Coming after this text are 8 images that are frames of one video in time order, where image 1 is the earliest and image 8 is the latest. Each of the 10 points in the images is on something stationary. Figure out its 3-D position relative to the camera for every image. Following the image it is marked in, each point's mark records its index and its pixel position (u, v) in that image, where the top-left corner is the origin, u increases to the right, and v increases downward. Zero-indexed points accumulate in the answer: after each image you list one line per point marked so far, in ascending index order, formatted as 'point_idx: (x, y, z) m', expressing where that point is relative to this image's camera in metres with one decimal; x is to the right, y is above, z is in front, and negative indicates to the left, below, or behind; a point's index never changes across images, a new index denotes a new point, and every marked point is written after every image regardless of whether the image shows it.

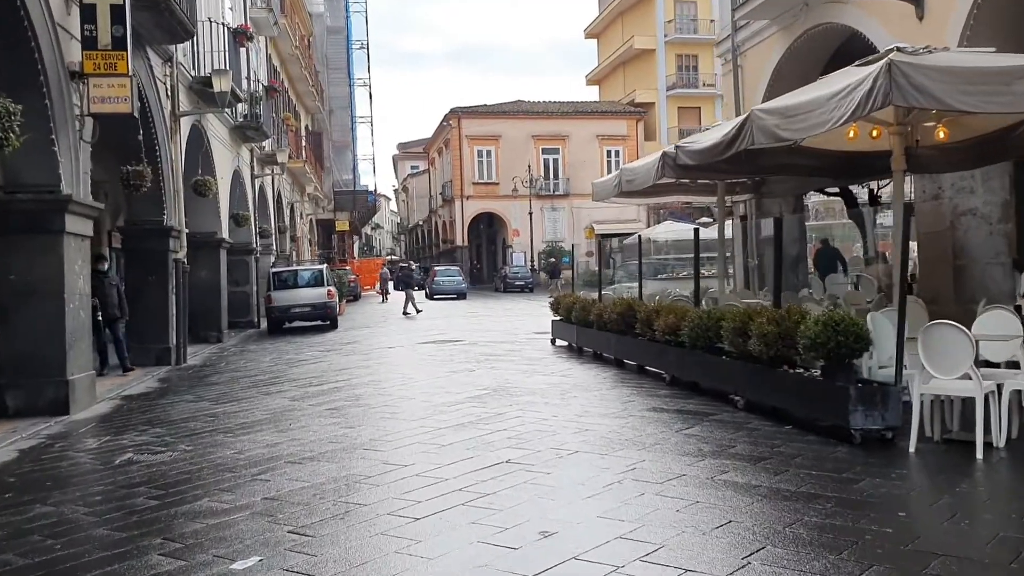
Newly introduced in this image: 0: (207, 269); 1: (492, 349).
0: (-5.8, +0.4, +17.8) m
1: (-0.3, -0.9, +13.4) m
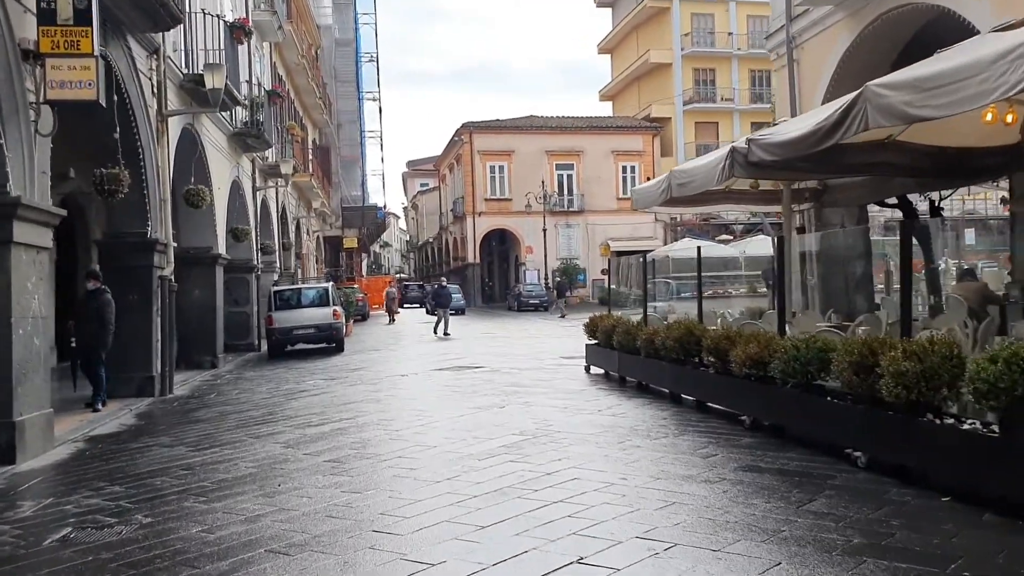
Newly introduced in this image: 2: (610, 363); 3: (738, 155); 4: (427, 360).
0: (-5.4, 0.0, +16.2) m
1: (+0.1, -1.1, +11.7) m
2: (+1.2, -0.9, +10.9) m
3: (+2.0, +1.2, +8.2) m
4: (-1.3, -1.1, +14.6) m
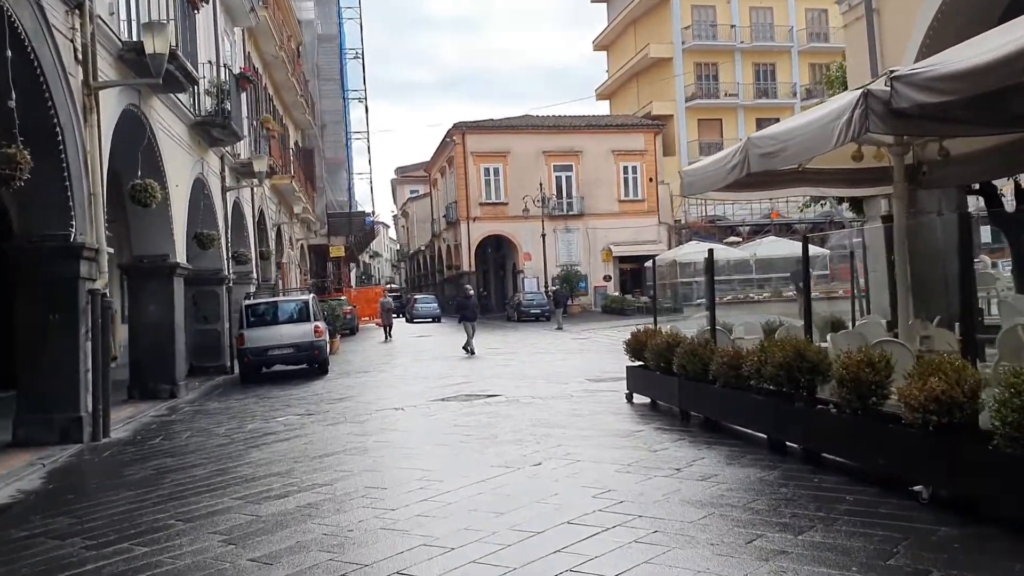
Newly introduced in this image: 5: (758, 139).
0: (-5.2, -0.2, +13.7) m
1: (+0.3, -1.2, +9.3) m
2: (+1.5, -1.0, +8.4) m
3: (+2.2, +1.1, +5.7) m
4: (-1.1, -1.3, +12.1) m
5: (+2.0, +1.2, +7.4) m
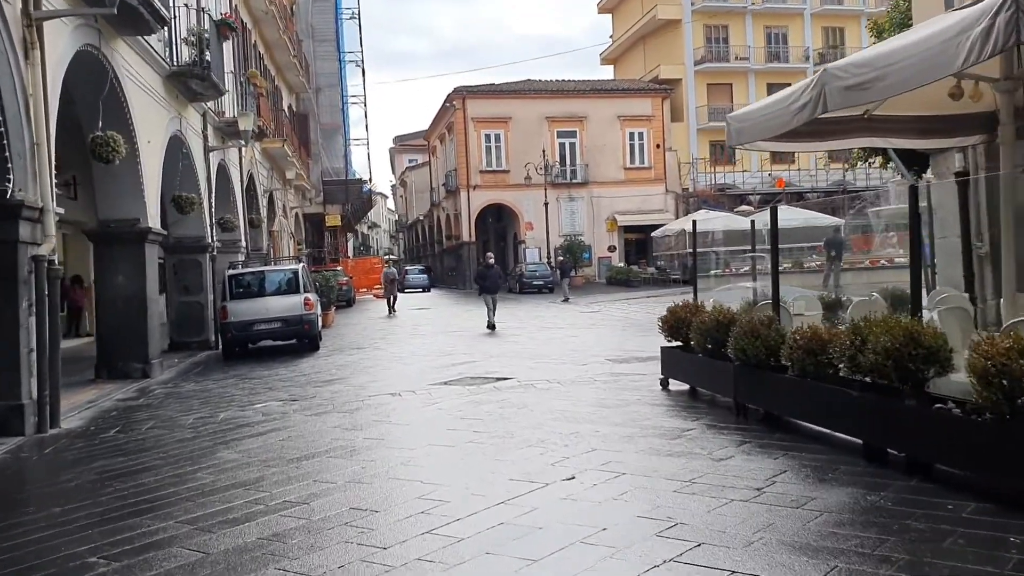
0: (-5.1, +0.2, +12.3) m
1: (+0.5, -0.9, +7.9) m
2: (+1.6, -0.7, +7.0) m
3: (+2.4, +1.3, +4.3) m
4: (-1.0, -0.9, +10.7) m
5: (+2.1, +1.4, +6.0) m
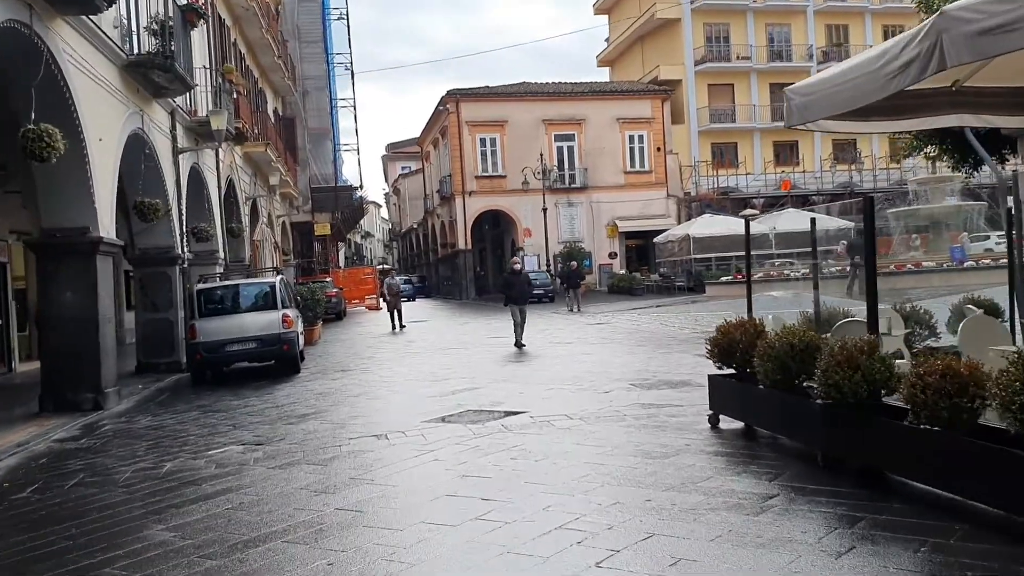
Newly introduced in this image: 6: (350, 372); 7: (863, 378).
0: (-5.0, 0.0, +10.7) m
1: (+0.5, -1.0, +6.3) m
2: (+1.7, -0.8, +5.5) m
3: (+2.5, +1.3, +2.7) m
4: (-0.9, -1.1, +9.1) m
5: (+2.2, +1.3, +4.5) m
6: (-2.2, -1.1, +12.6) m
7: (+1.8, -0.5, +4.8) m
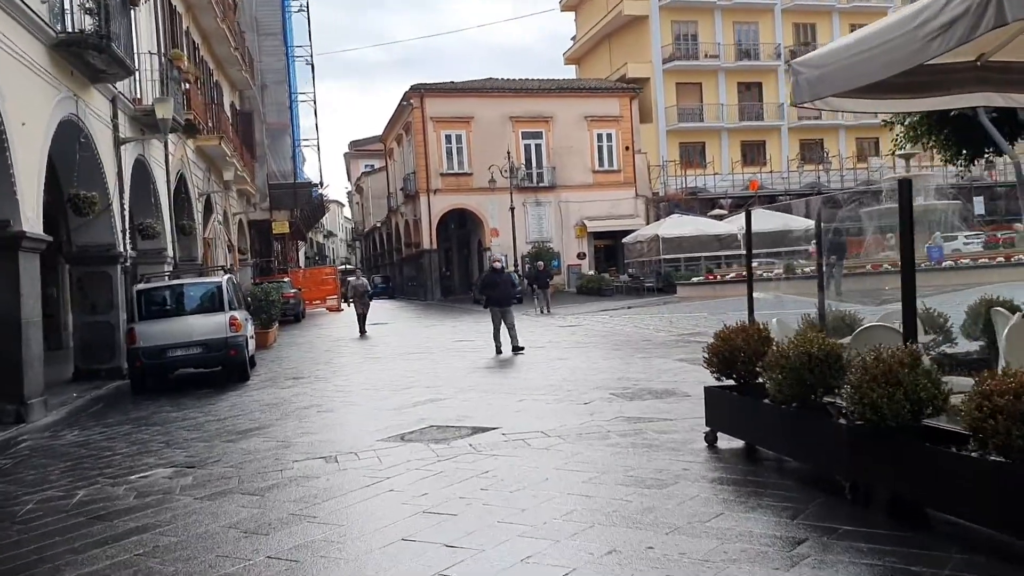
0: (-5.4, 0.0, +9.7) m
1: (+0.4, -1.0, +5.5) m
2: (+1.5, -0.8, +4.7) m
3: (+2.4, +1.3, +2.0) m
4: (-1.2, -1.1, +8.2) m
5: (+2.1, +1.3, +3.7) m
6: (-2.6, -1.1, +11.7) m
7: (+1.7, -0.5, +4.0) m
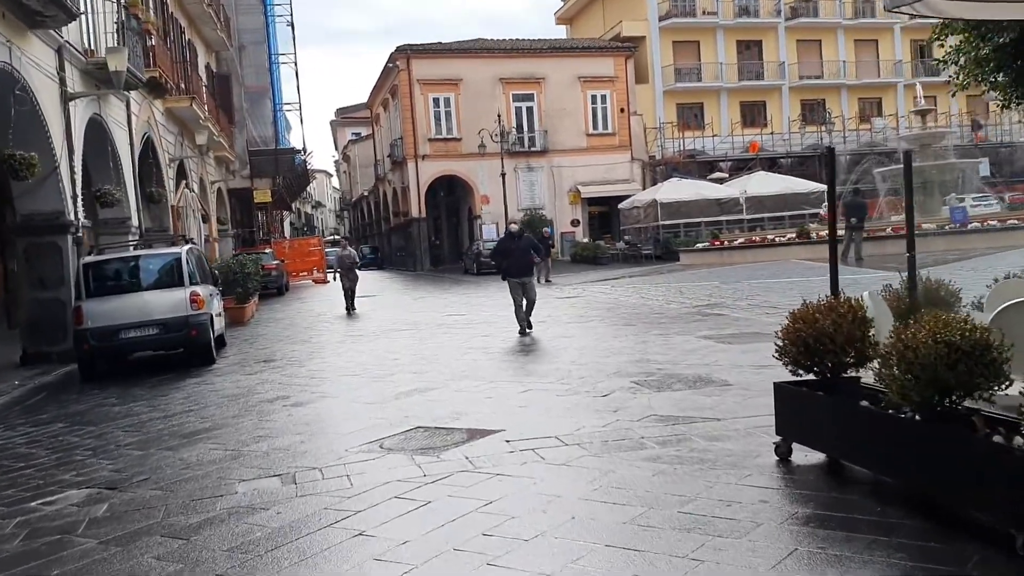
0: (-5.4, +0.2, +8.2) m
1: (+0.4, -0.9, +4.1) m
2: (+1.6, -0.7, +3.3) m
3: (+2.5, +1.3, +0.6) m
4: (-1.1, -0.9, +6.8) m
5: (+2.1, +1.4, +2.3) m
6: (-2.6, -0.8, +10.3) m
7: (+1.7, -0.3, +2.6) m
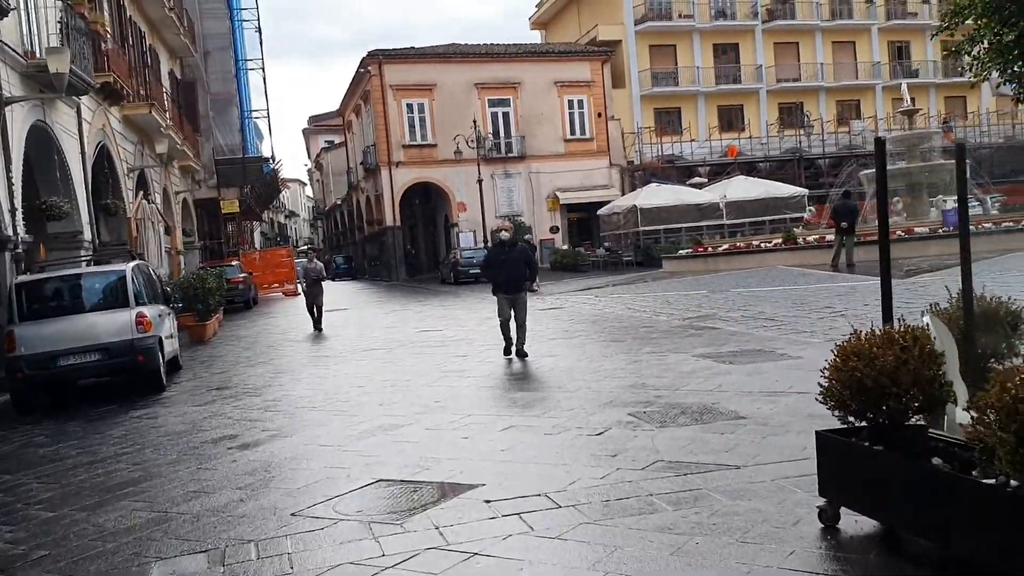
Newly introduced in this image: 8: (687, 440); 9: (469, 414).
0: (-5.6, 0.0, +7.2) m
1: (+0.4, -1.0, +3.2) m
2: (+1.6, -0.8, +2.5) m
3: (+2.5, +1.3, -0.3) m
4: (-1.3, -1.0, +5.9) m
5: (+2.1, +1.4, +1.4) m
6: (-2.8, -1.0, +9.3) m
7: (+1.7, -0.4, +1.8) m
8: (+1.0, -0.8, +5.3) m
9: (-0.3, -0.9, +6.5) m
